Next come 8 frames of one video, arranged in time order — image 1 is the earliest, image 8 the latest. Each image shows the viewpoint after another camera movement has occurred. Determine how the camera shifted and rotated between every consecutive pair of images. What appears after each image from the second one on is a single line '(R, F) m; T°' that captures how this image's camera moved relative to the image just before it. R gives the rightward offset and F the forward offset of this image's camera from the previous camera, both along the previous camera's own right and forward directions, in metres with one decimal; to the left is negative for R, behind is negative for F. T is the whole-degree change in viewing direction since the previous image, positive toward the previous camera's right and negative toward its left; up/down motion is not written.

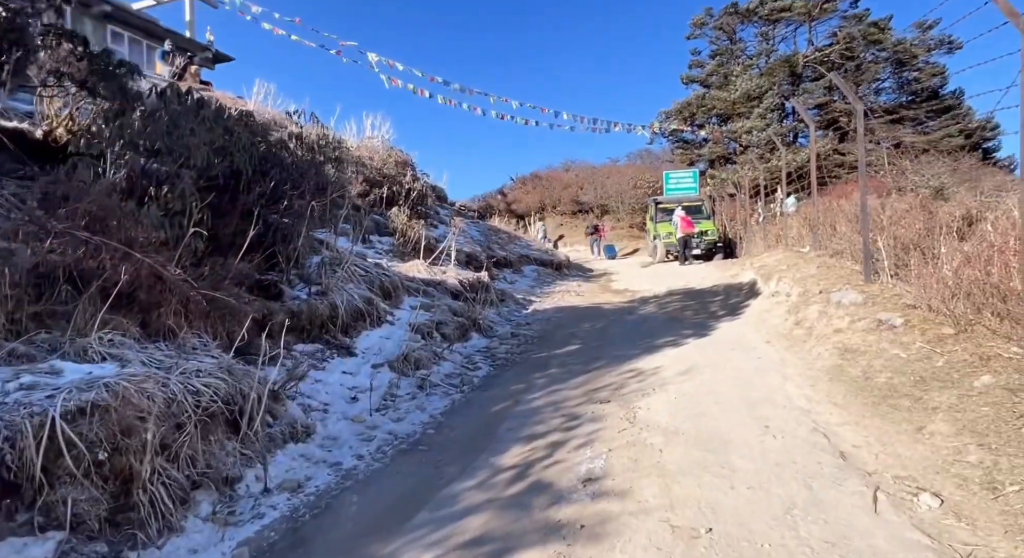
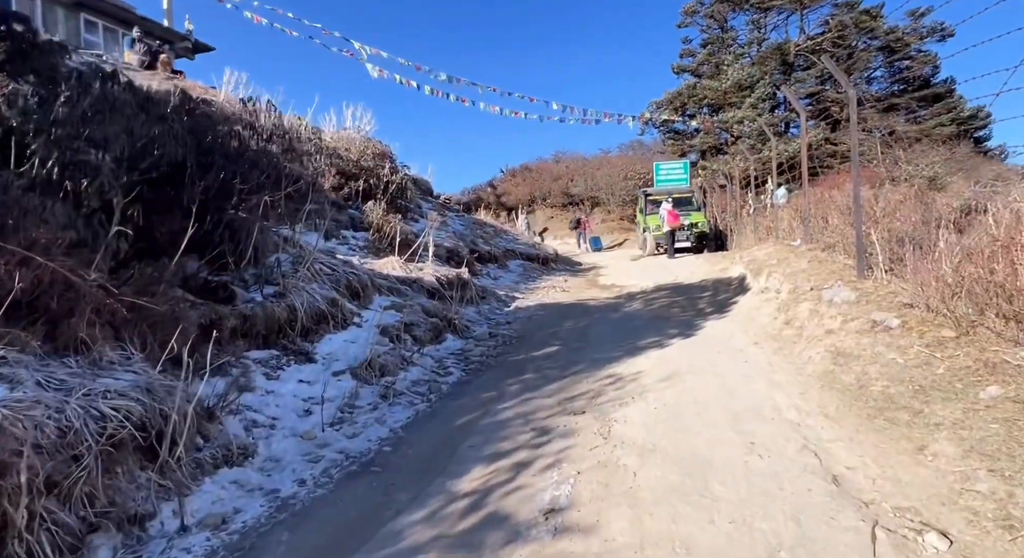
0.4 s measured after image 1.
(+0.2, +0.4) m; +1°
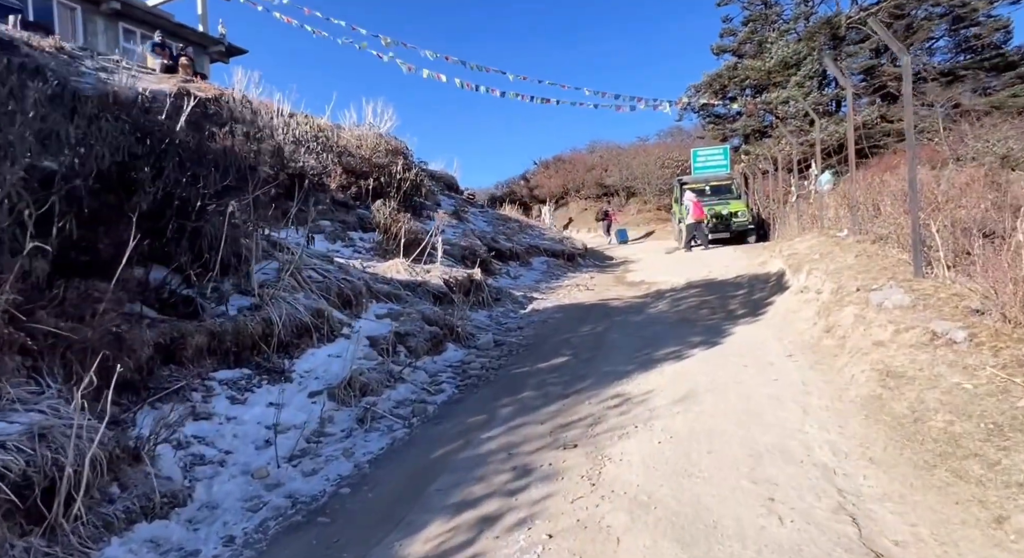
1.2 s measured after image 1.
(+0.4, +0.6) m; -4°
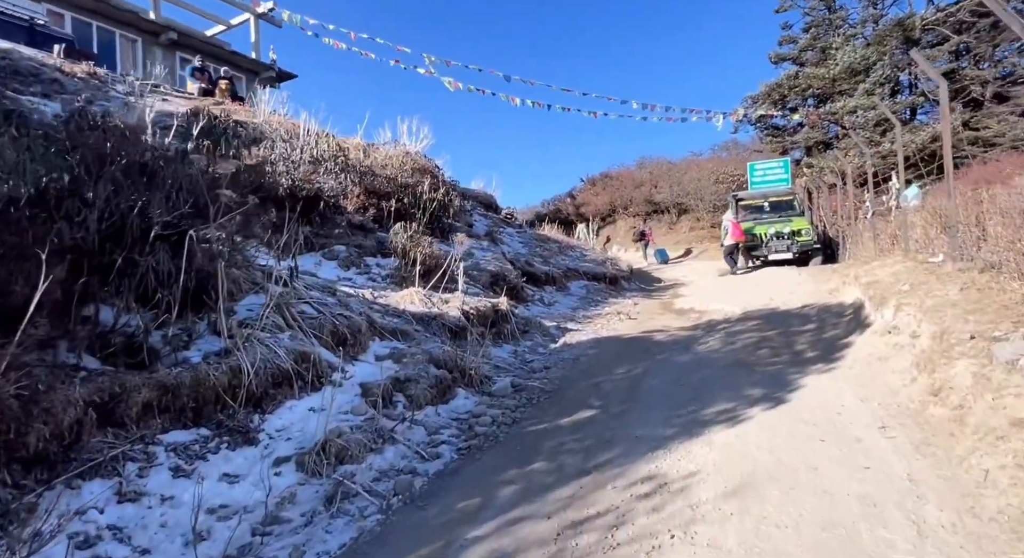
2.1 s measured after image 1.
(+0.3, +0.9) m; -5°
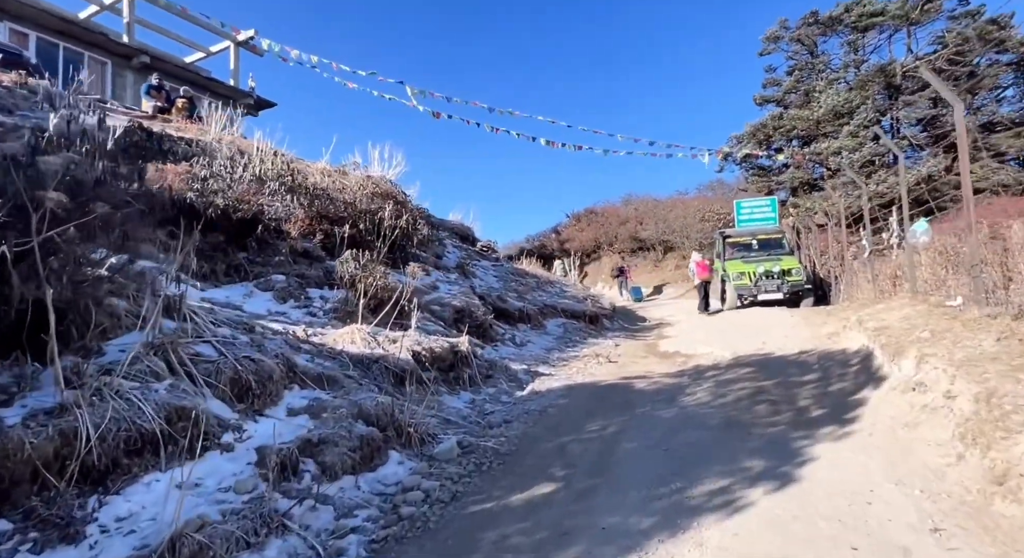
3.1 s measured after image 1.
(+0.3, +1.0) m; +1°
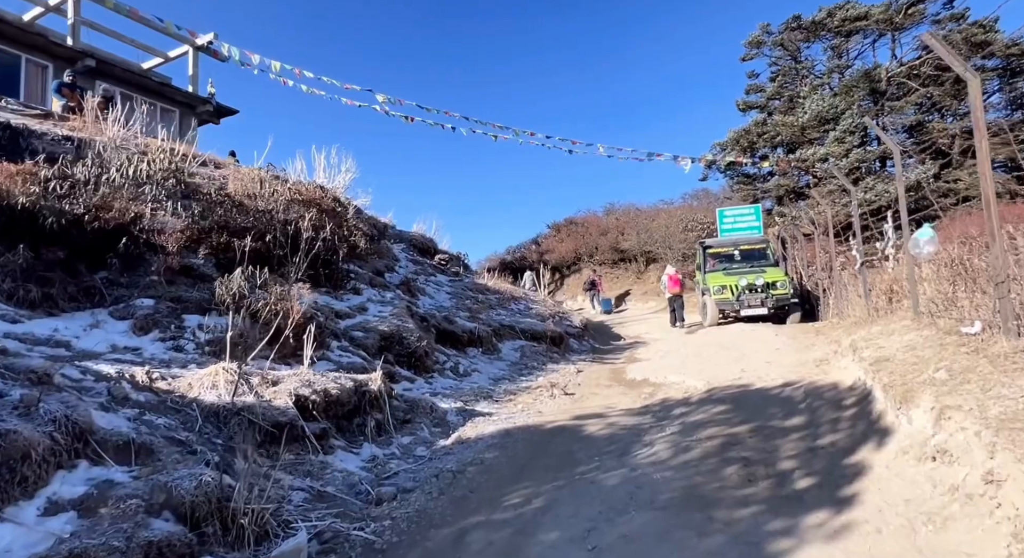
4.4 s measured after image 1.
(+0.7, +1.3) m; +1°
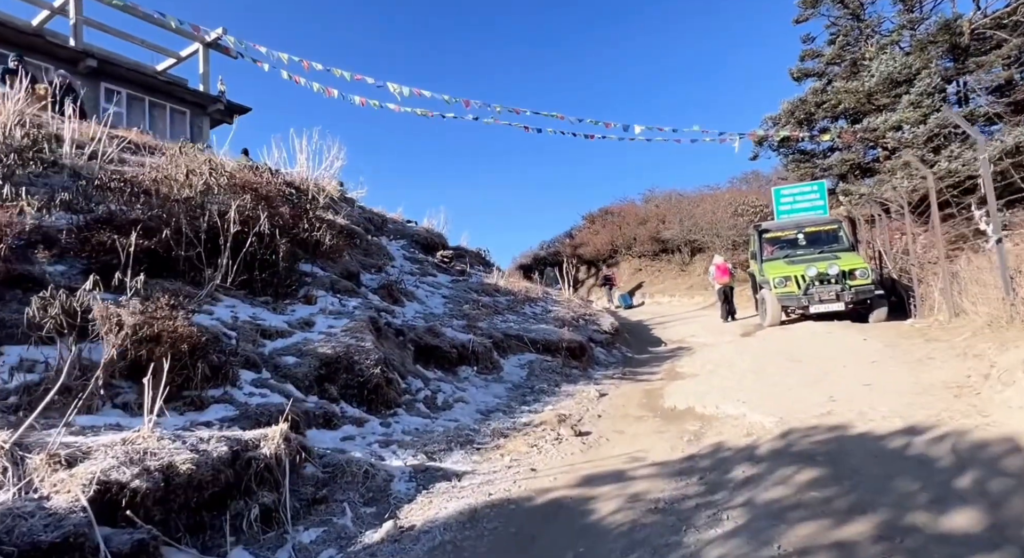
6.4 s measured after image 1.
(+0.6, +2.3) m; -4°
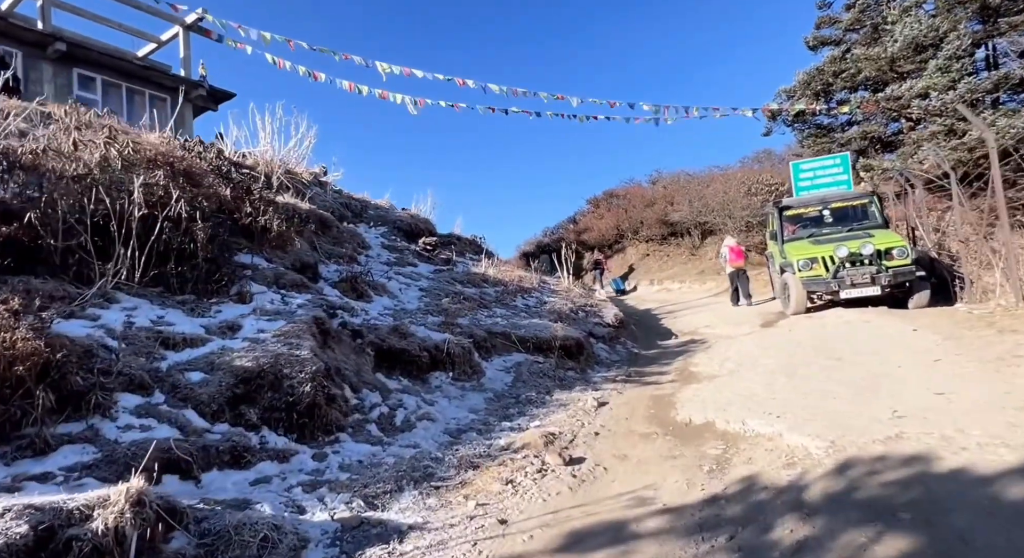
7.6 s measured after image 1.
(+0.3, +1.3) m; -1°
